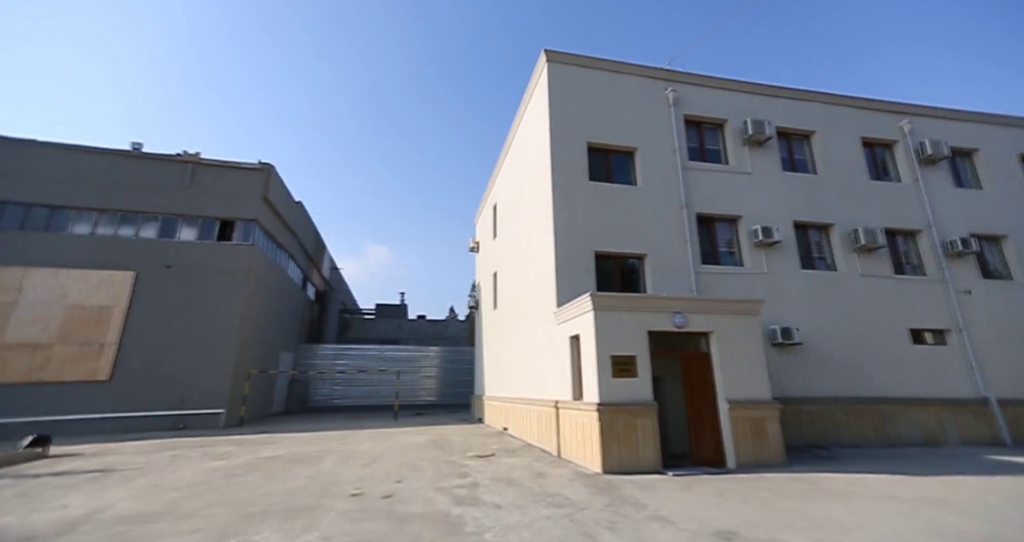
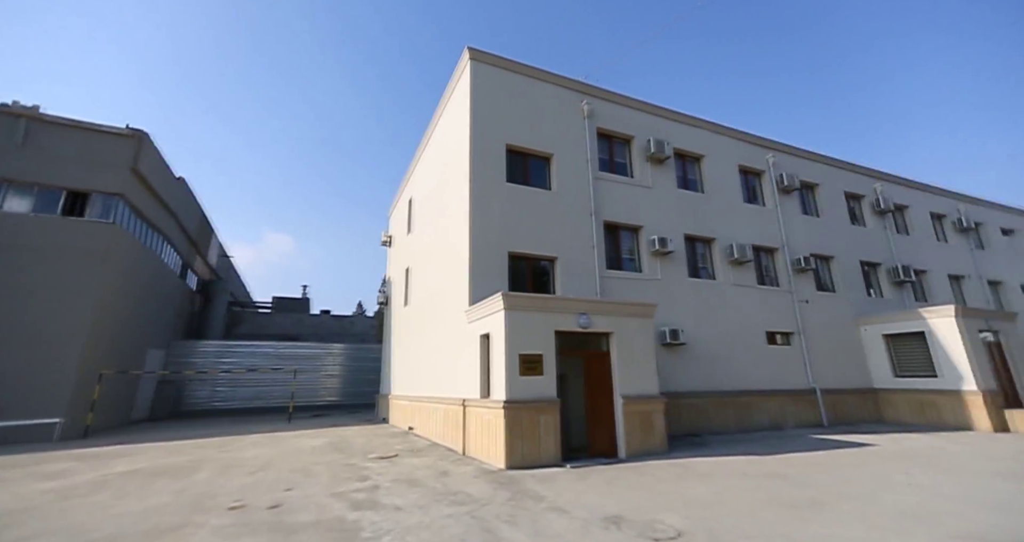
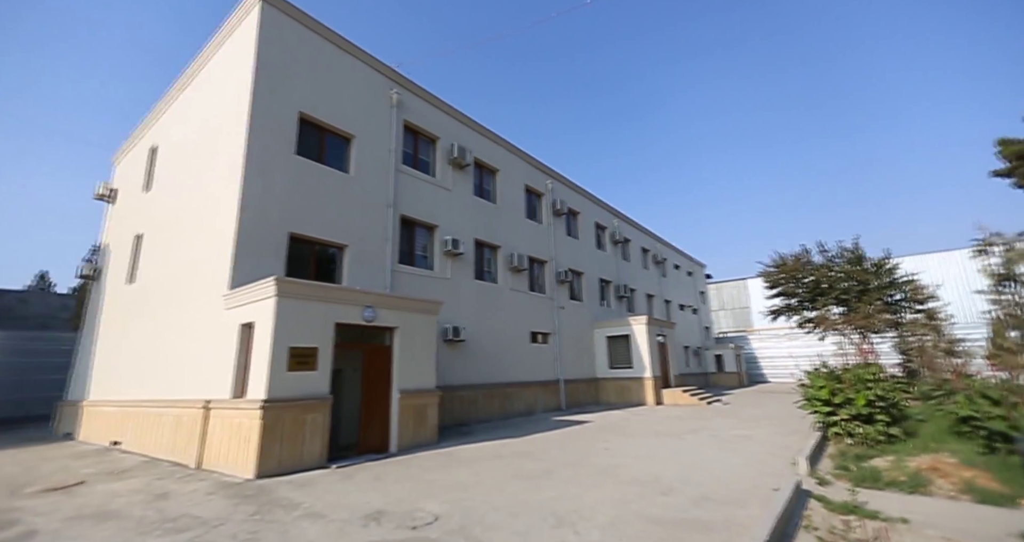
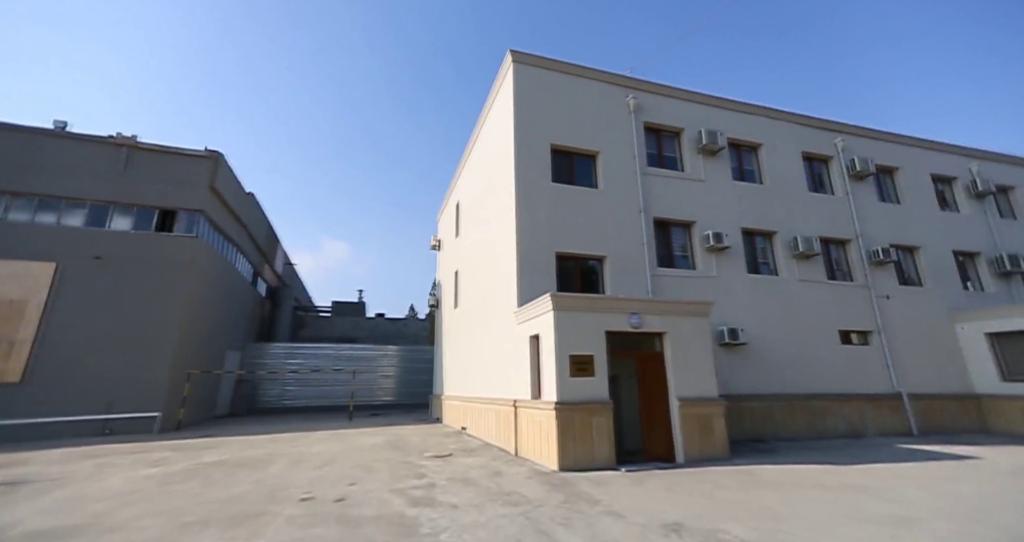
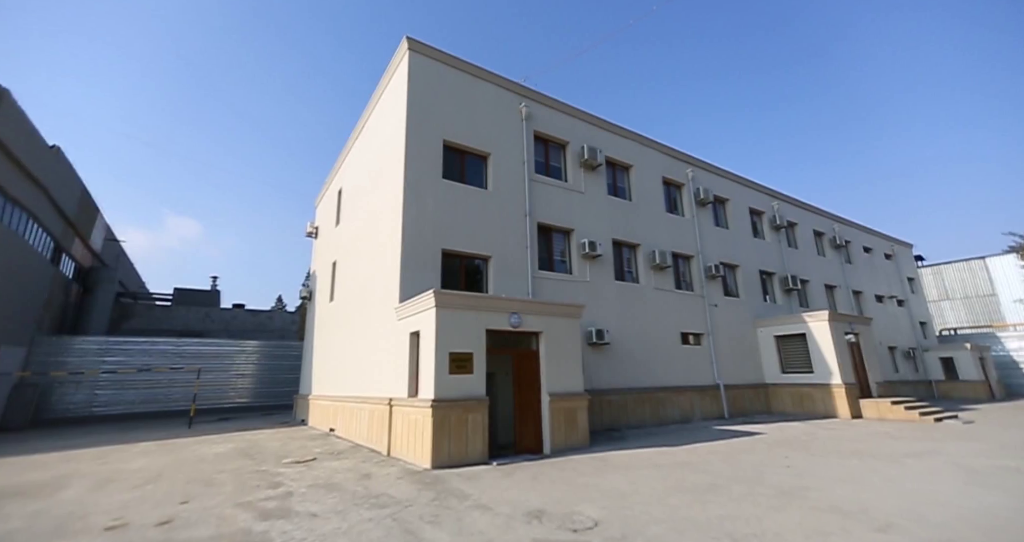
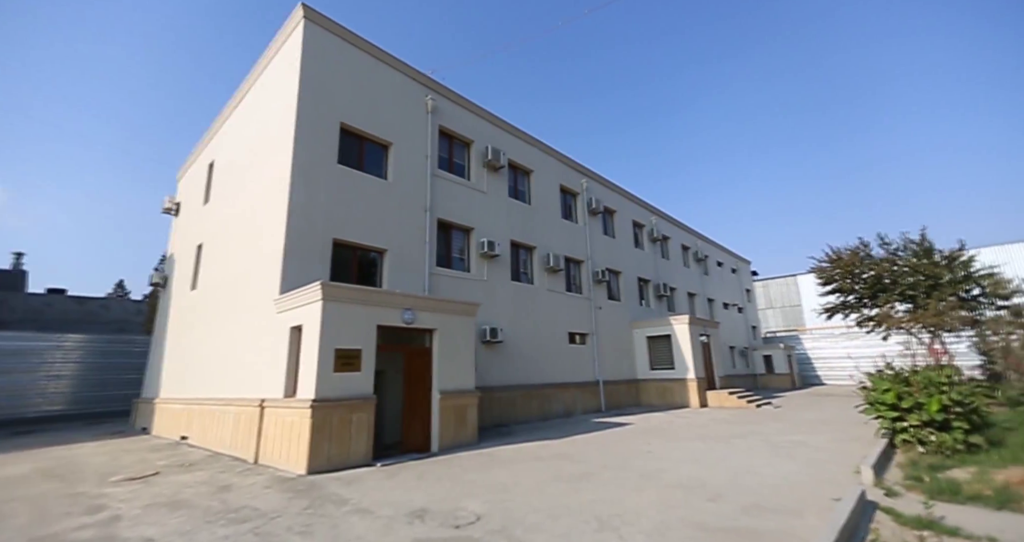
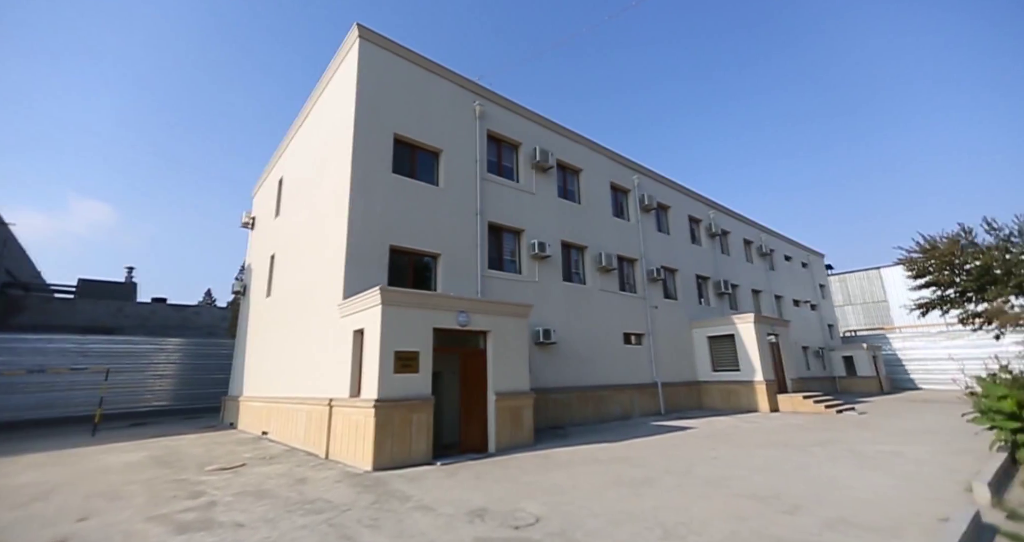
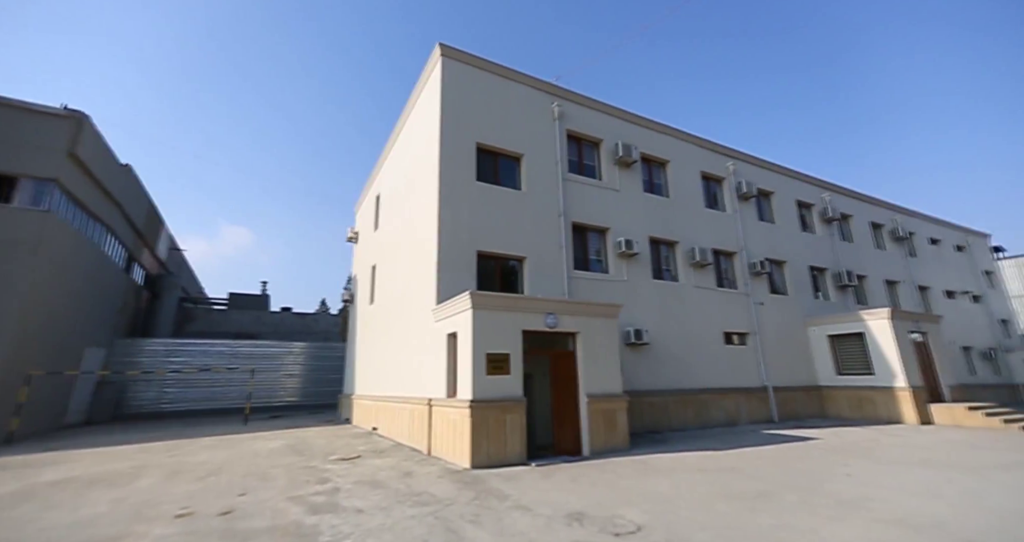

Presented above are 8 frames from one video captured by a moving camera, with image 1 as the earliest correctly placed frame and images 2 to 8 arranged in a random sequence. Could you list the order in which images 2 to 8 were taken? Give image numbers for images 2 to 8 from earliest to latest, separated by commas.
4, 2, 8, 5, 7, 6, 3
